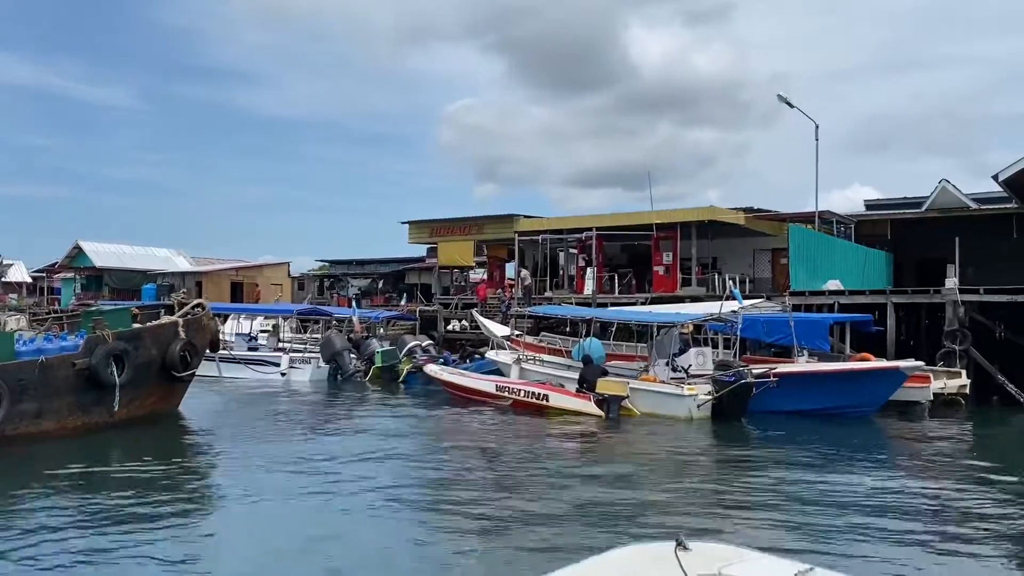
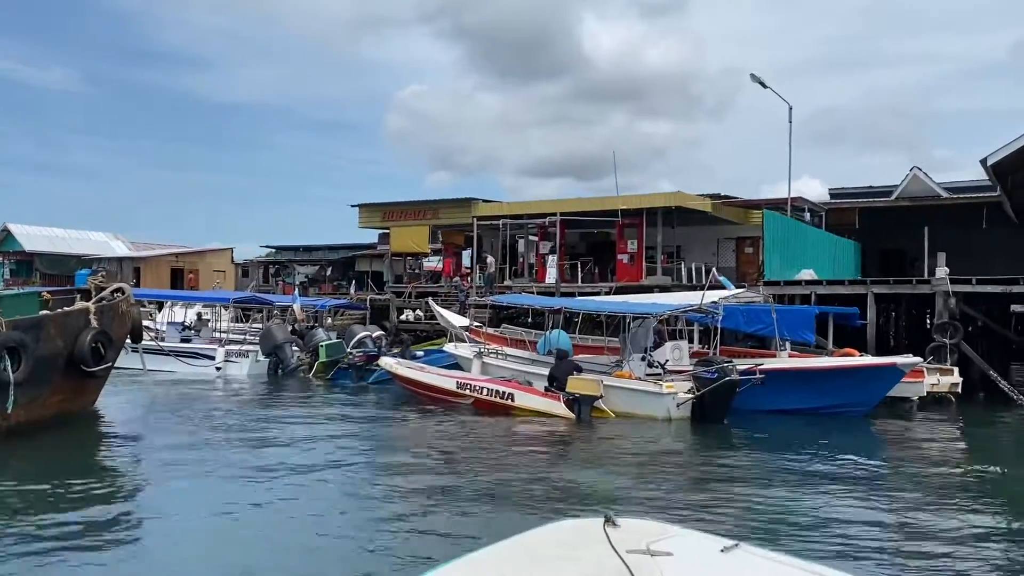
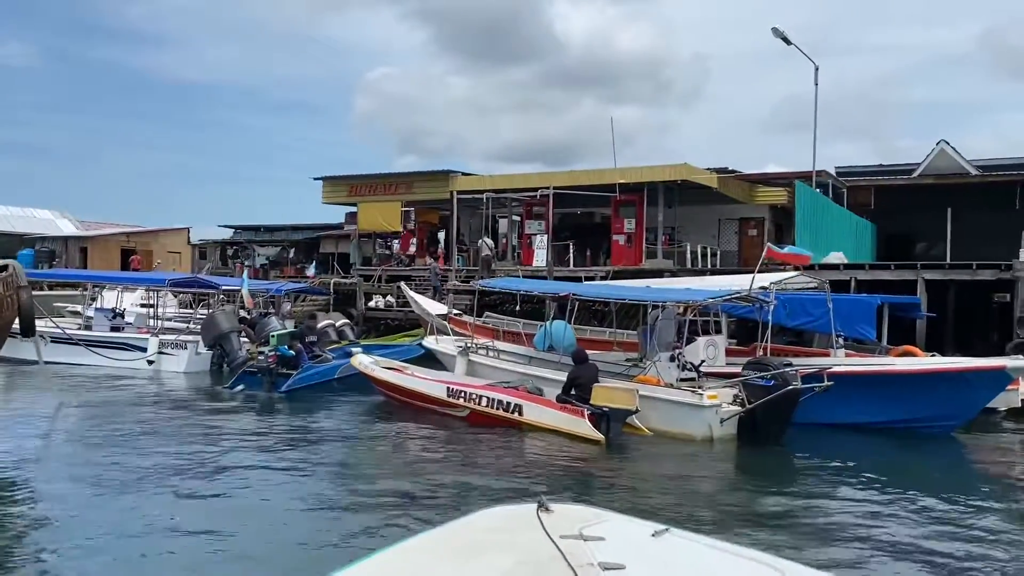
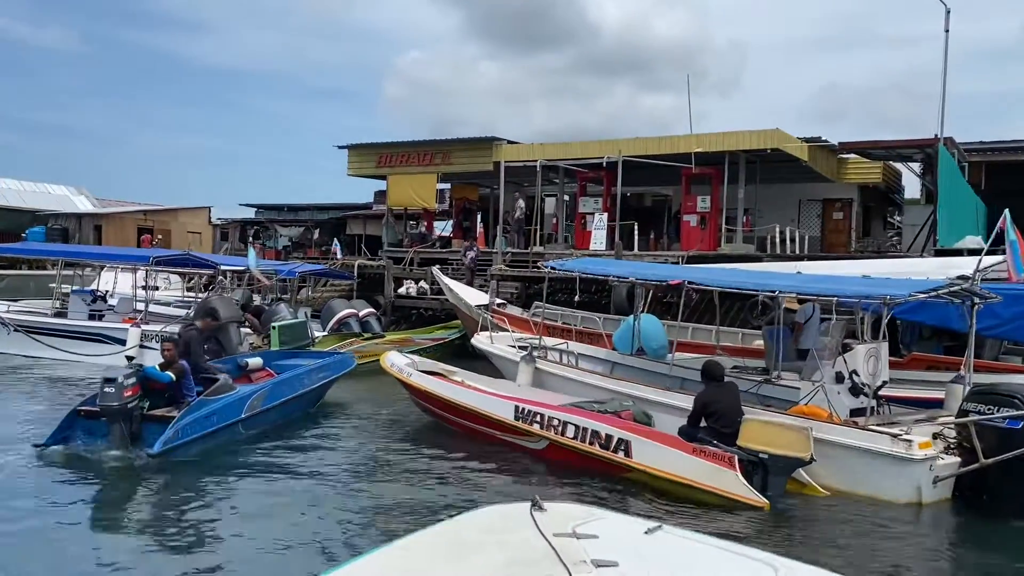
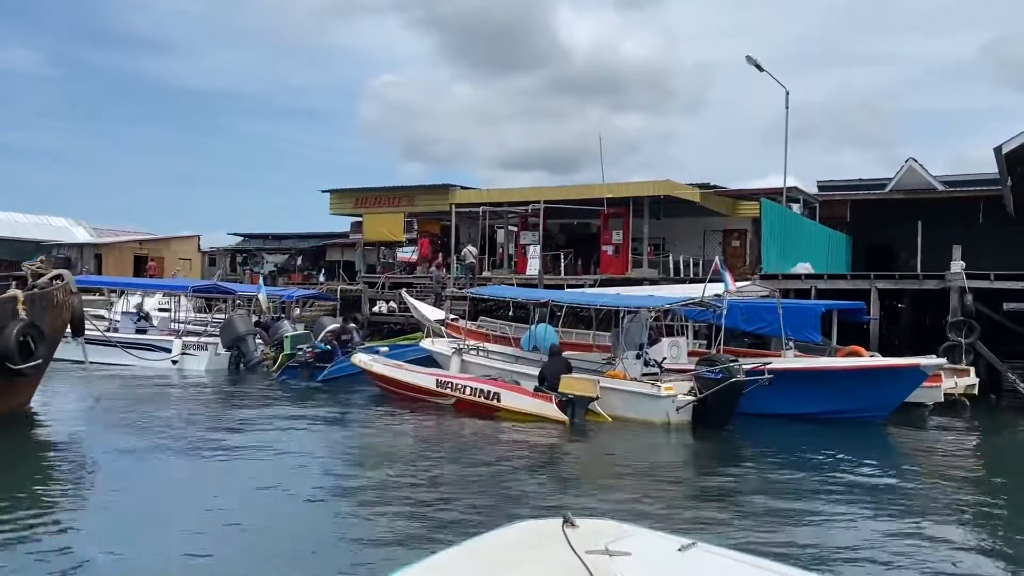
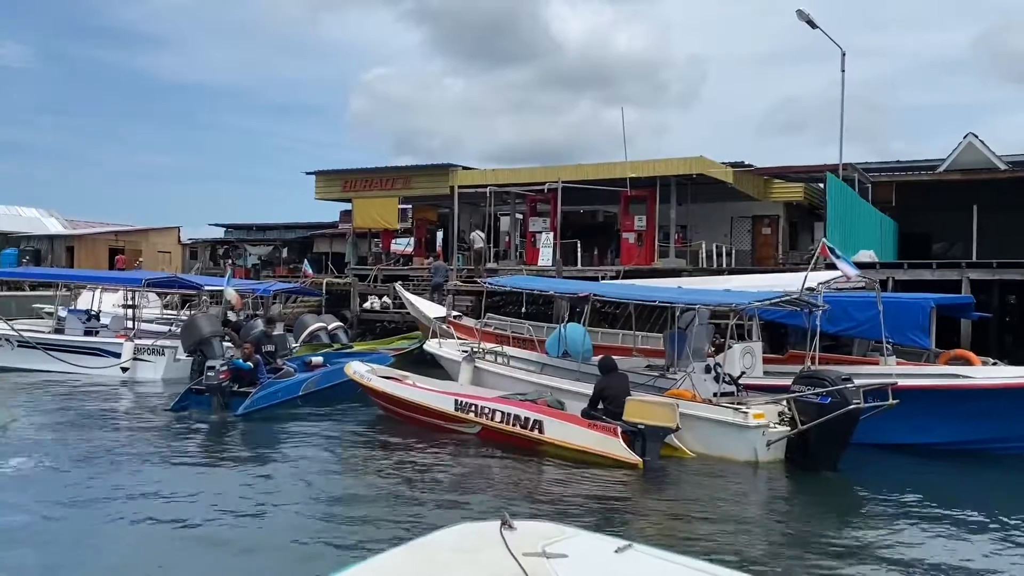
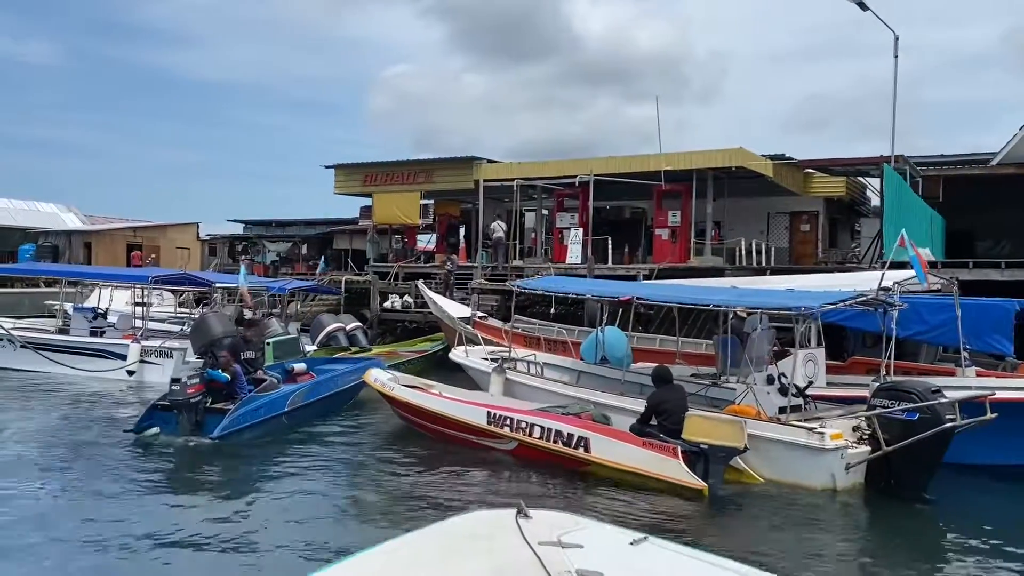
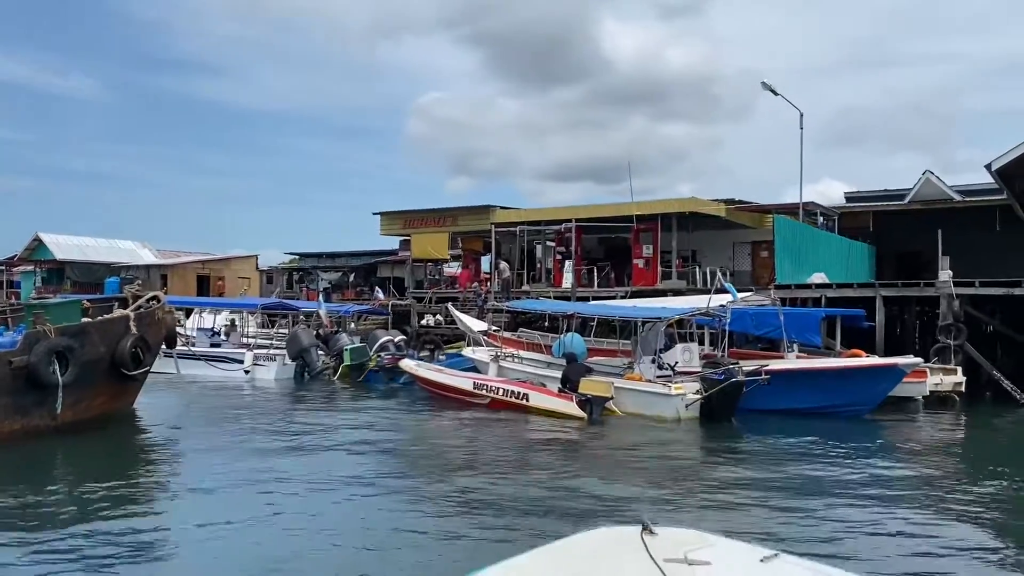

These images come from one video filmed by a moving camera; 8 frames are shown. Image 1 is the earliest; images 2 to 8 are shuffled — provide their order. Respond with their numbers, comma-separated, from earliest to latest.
8, 2, 5, 3, 6, 7, 4
